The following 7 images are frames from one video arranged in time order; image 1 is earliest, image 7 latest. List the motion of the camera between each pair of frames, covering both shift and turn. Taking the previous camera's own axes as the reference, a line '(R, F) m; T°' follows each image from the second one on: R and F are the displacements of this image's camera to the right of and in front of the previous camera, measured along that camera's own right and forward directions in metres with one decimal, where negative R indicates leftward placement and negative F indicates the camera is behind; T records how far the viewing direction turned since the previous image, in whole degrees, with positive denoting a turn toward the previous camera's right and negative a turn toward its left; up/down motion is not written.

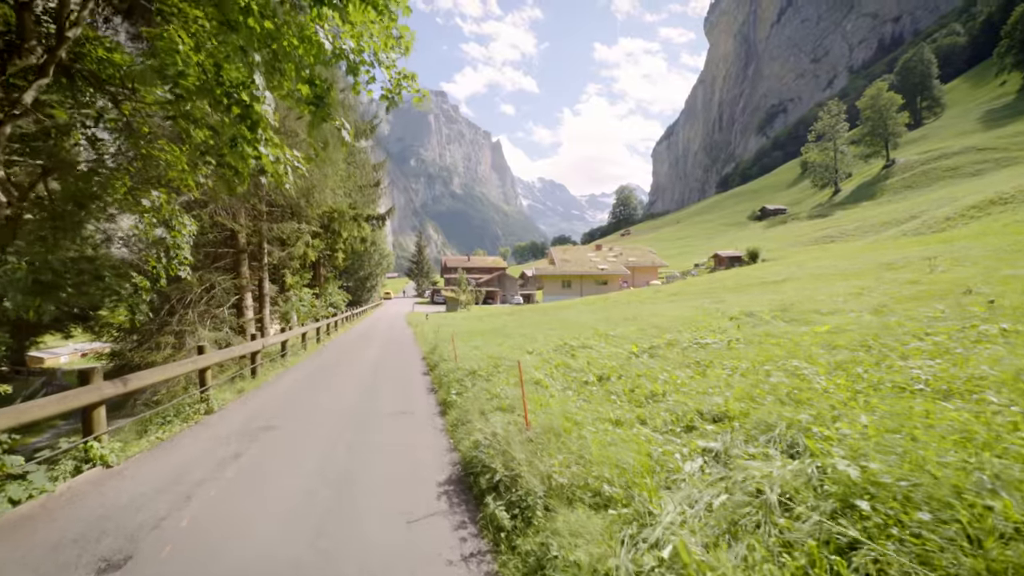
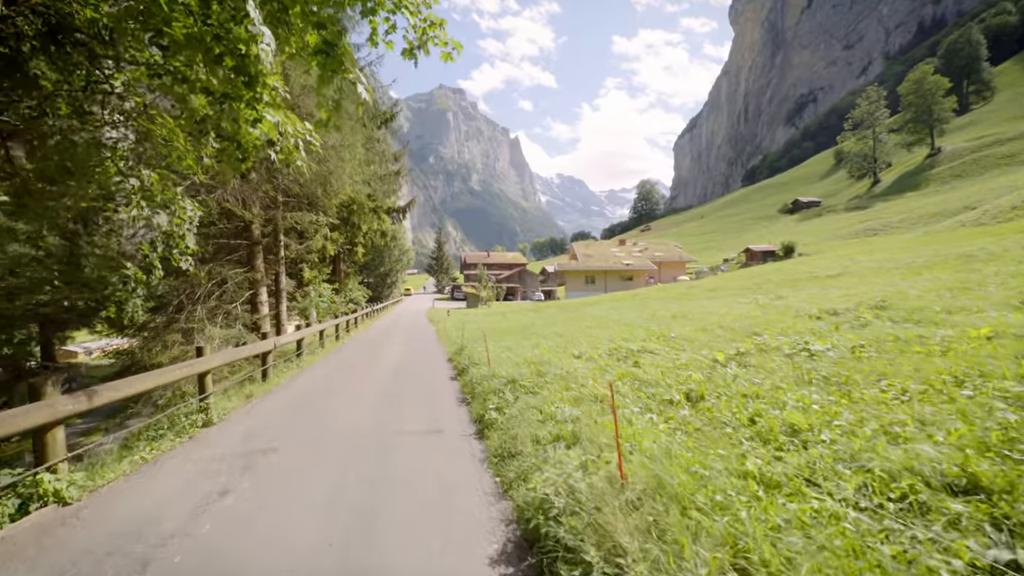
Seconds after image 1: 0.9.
(-0.5, +1.4) m; -3°
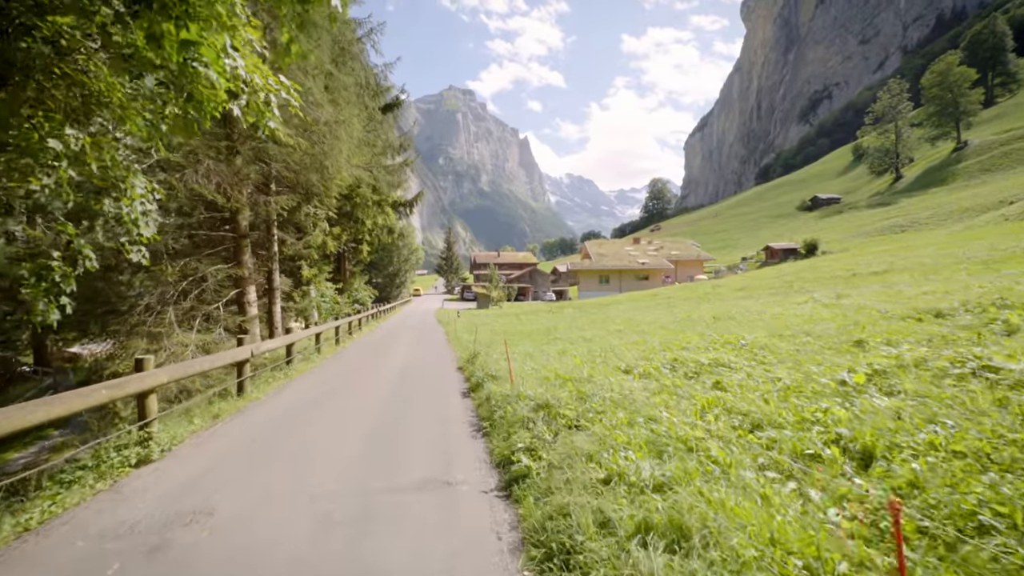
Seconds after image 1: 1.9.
(-0.3, +1.7) m; -1°
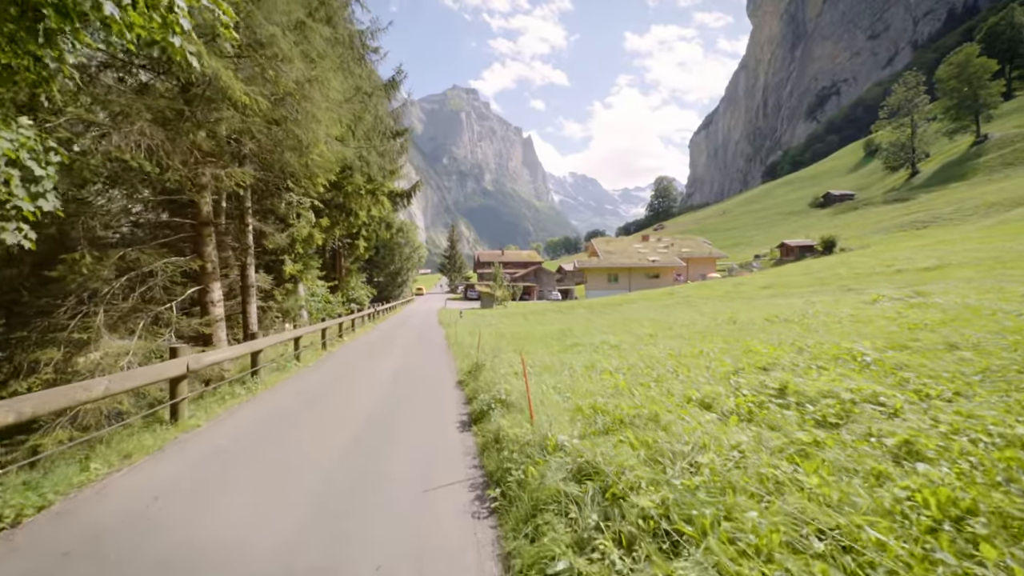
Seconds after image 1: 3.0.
(-0.2, +2.0) m; -1°
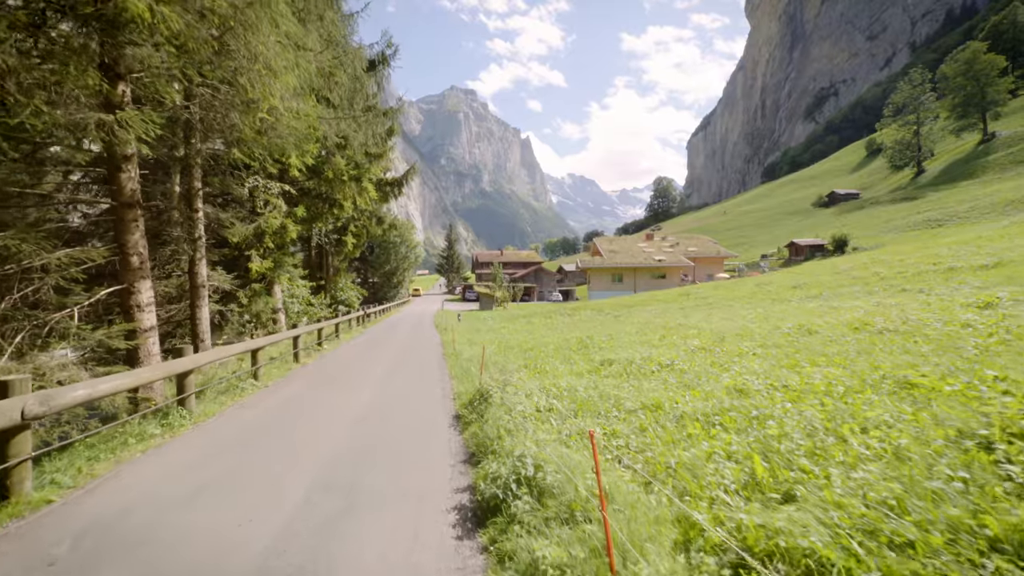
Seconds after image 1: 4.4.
(-0.3, +2.3) m; 0°
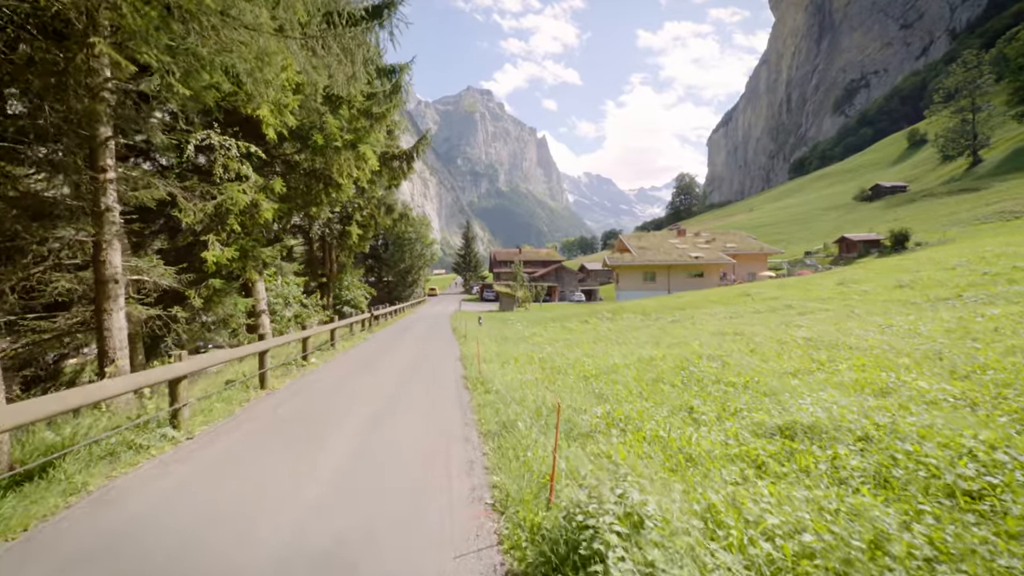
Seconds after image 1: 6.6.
(-0.7, +3.8) m; -2°
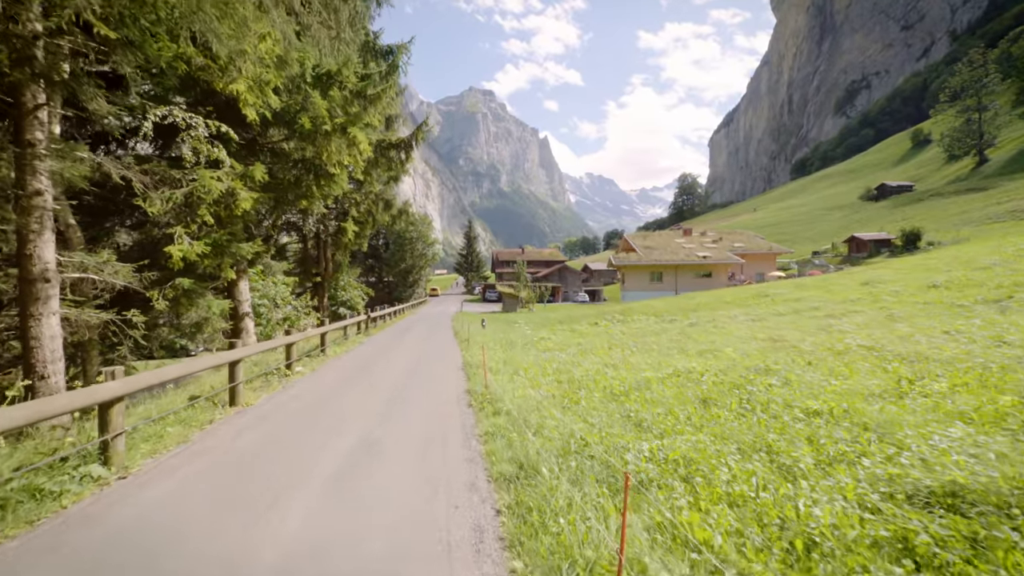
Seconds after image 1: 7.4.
(-0.2, +1.3) m; 0°
